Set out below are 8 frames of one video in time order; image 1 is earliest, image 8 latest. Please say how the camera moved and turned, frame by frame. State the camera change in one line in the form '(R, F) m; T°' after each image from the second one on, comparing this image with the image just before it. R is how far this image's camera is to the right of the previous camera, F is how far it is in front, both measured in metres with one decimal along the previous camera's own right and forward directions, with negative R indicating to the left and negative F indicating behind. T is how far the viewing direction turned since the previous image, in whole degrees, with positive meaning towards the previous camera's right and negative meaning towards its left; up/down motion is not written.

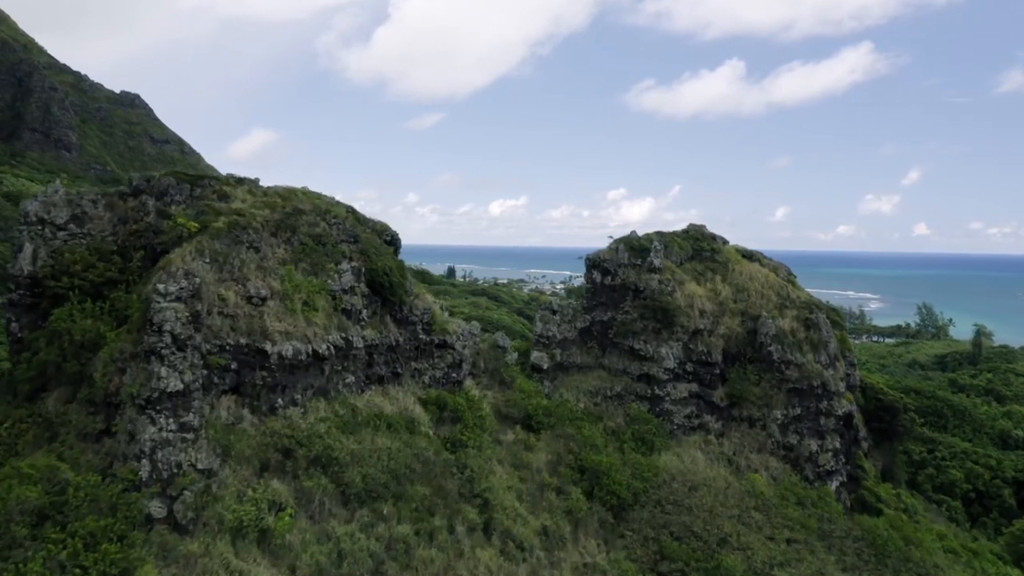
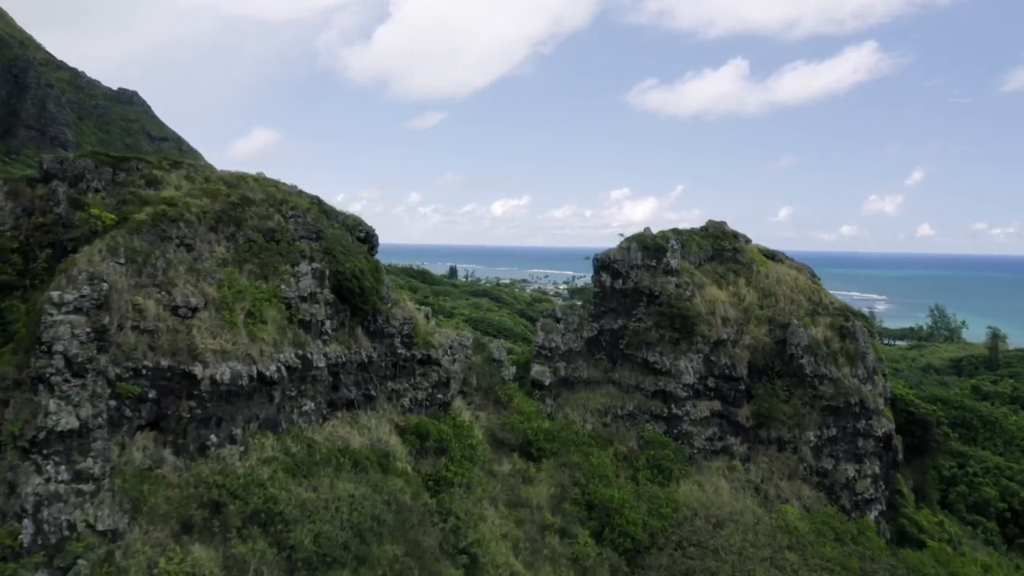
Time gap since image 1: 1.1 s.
(+0.1, +3.2) m; 0°
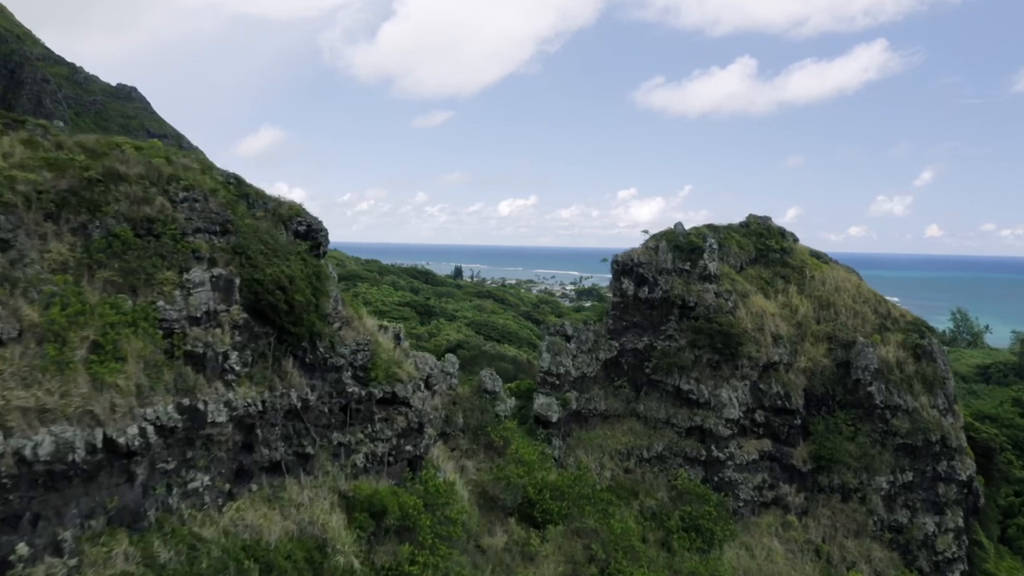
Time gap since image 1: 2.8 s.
(+0.2, +4.8) m; 0°
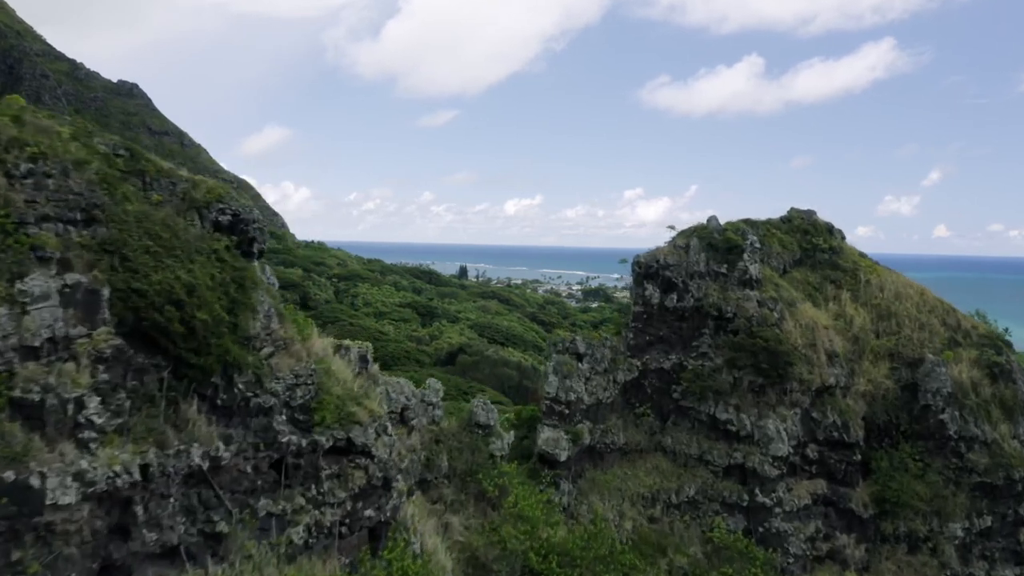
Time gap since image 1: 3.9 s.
(+0.1, +3.3) m; 0°
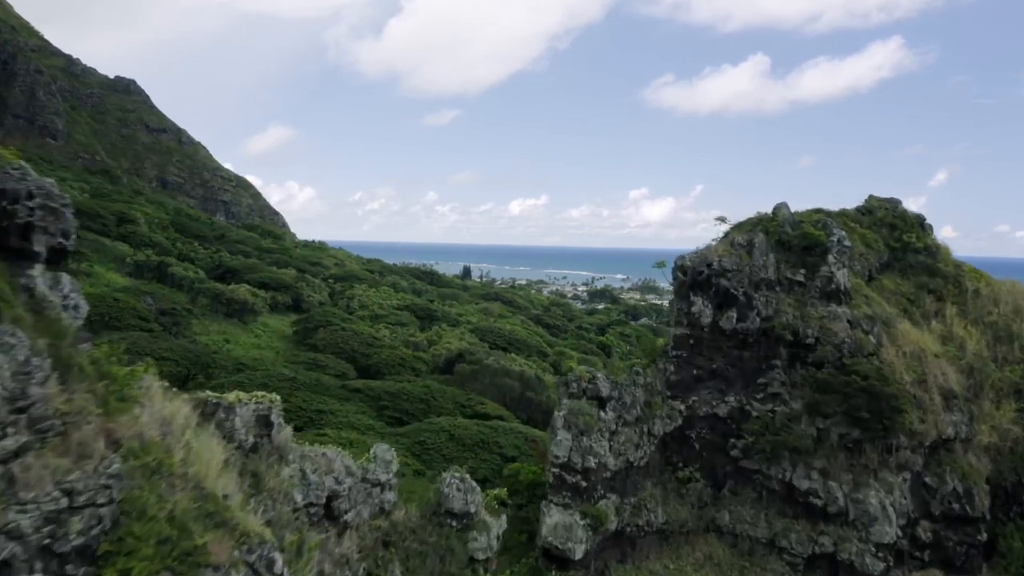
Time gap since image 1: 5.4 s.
(+0.1, +4.4) m; 0°
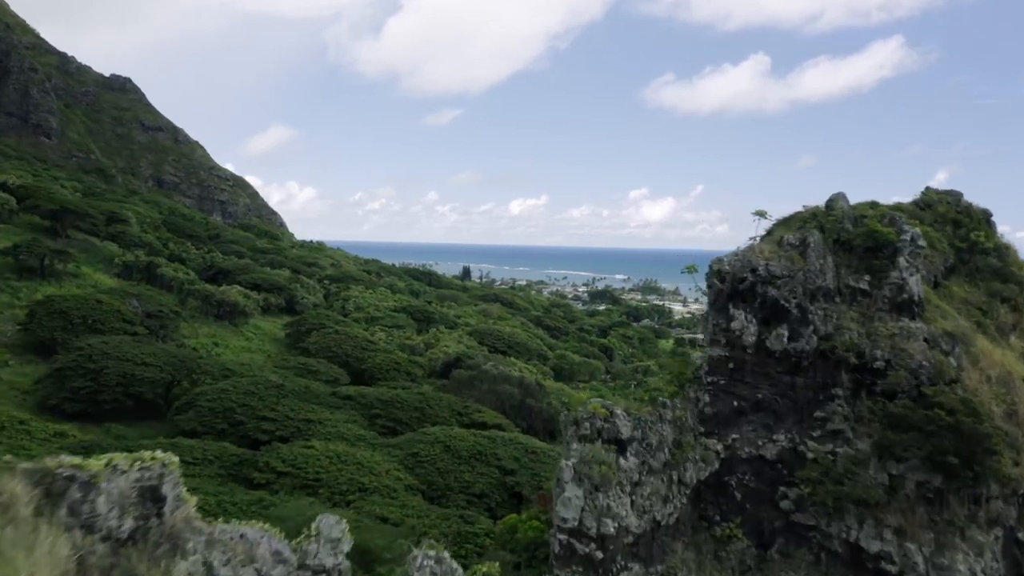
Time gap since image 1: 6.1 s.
(+0.1, +2.2) m; 0°
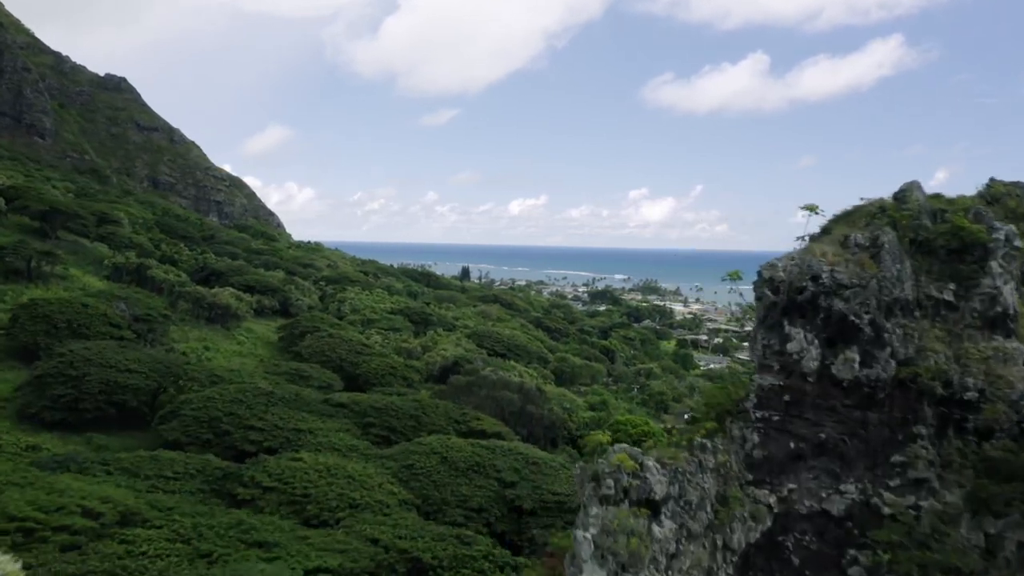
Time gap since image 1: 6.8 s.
(0.0, +1.8) m; 0°
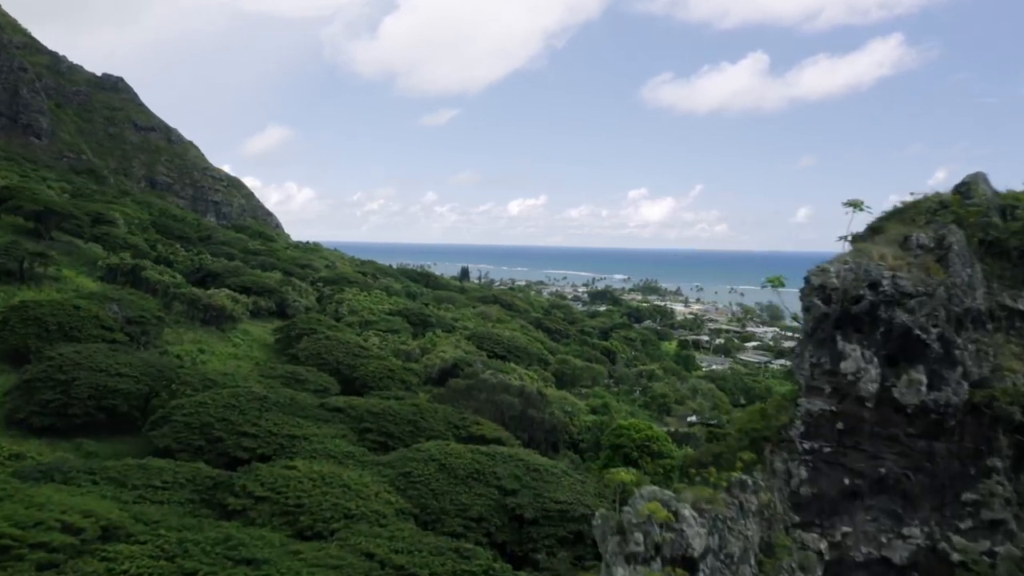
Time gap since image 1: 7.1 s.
(0.0, +1.0) m; 0°
